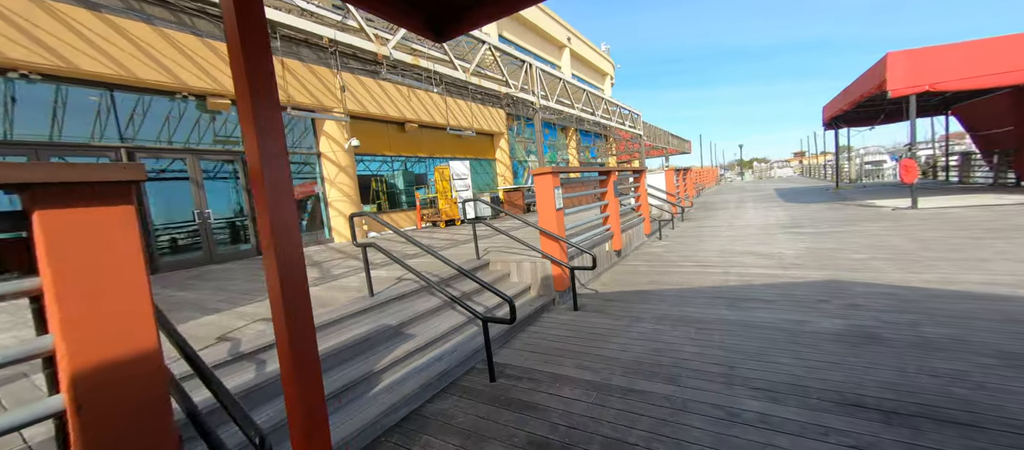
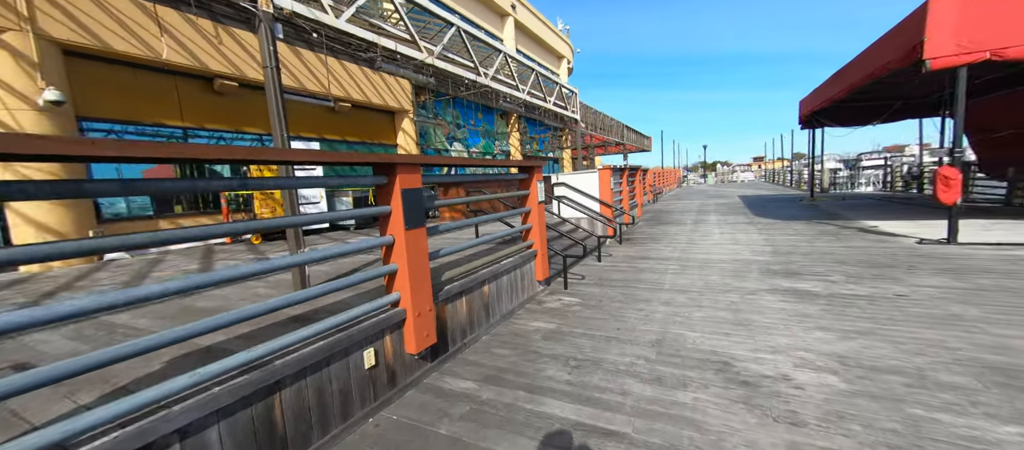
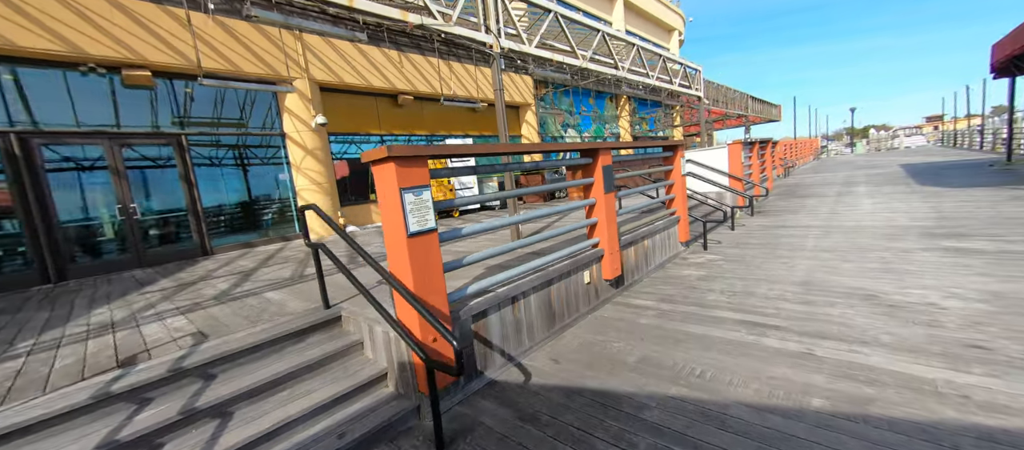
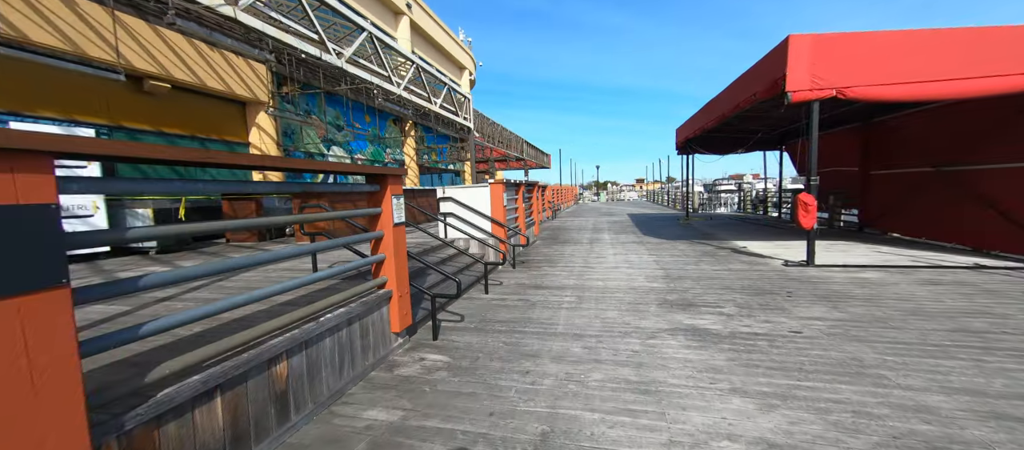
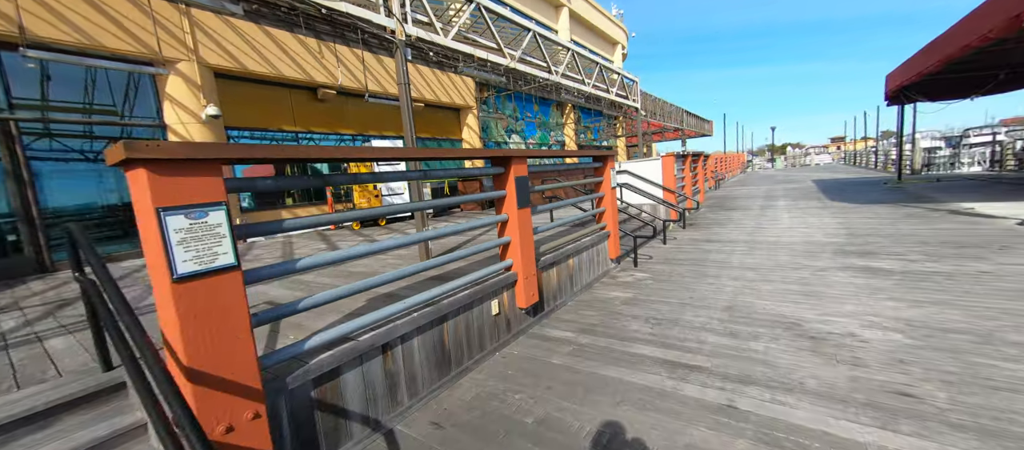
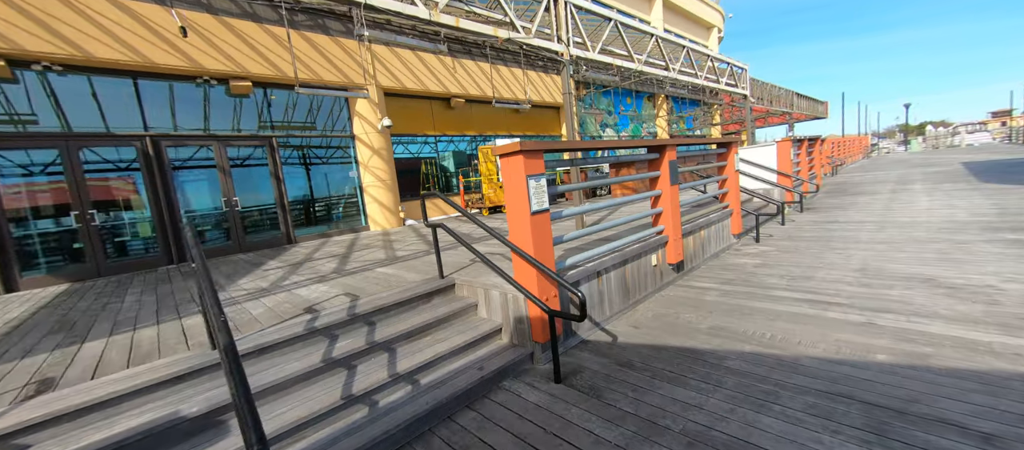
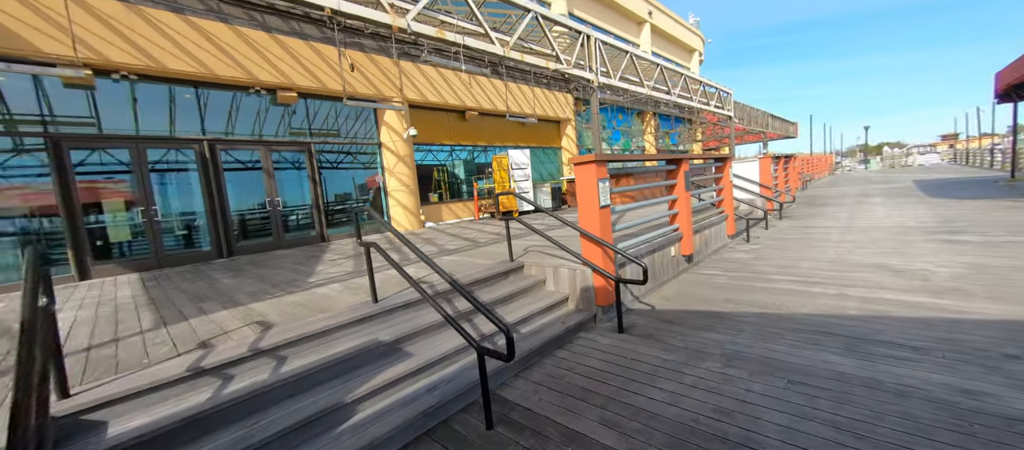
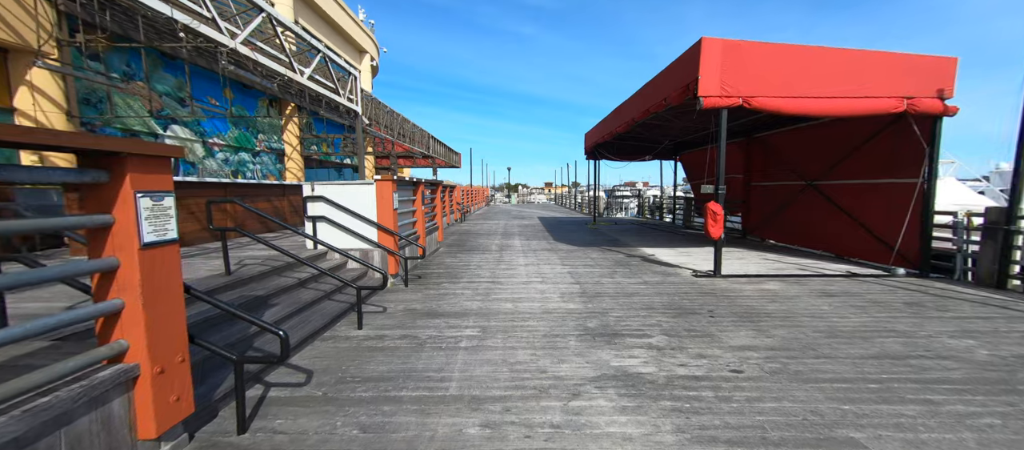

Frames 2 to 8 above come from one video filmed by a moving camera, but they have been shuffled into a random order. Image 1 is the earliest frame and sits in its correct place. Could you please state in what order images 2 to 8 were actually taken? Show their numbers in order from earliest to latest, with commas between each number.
7, 6, 3, 5, 2, 4, 8
